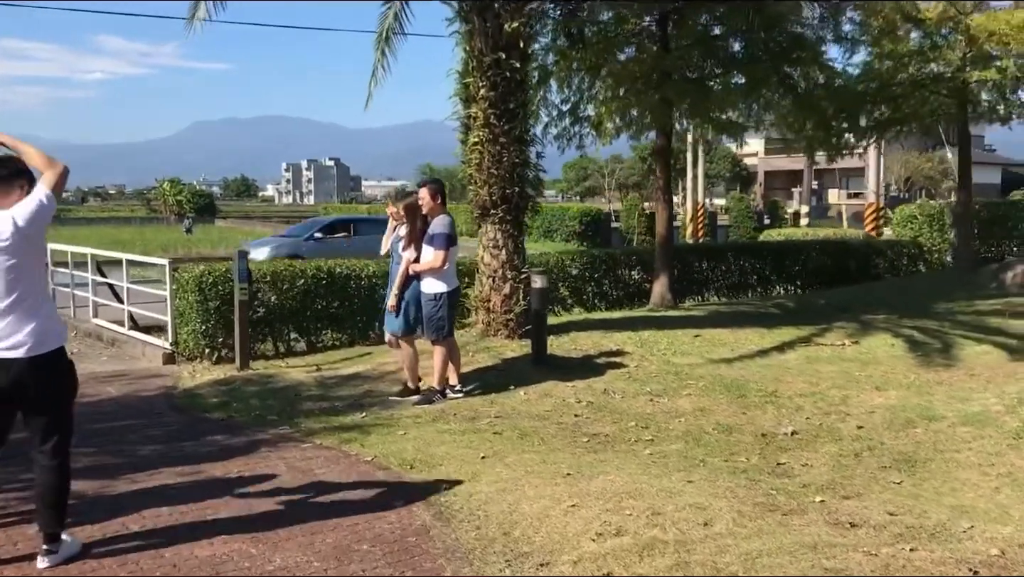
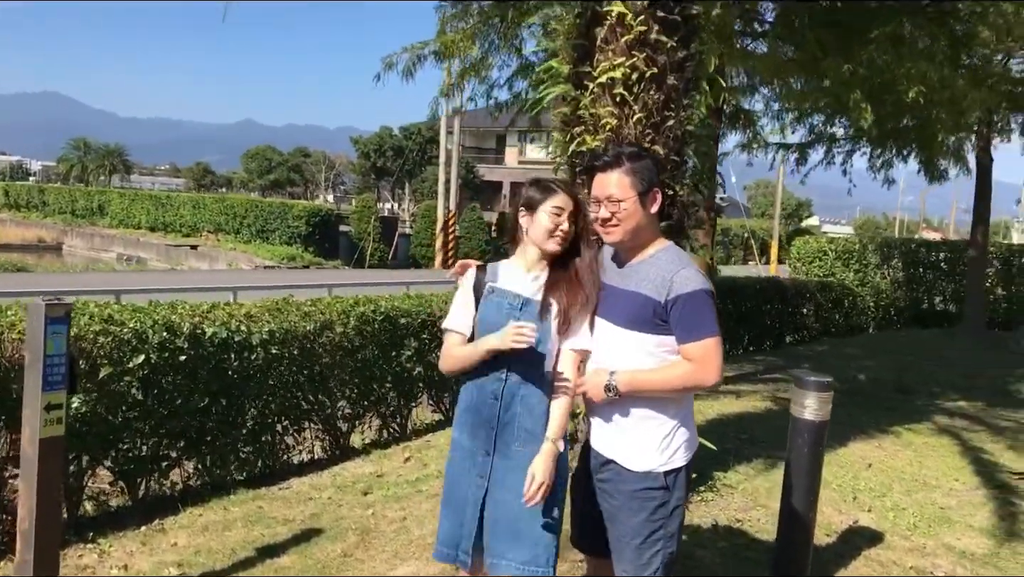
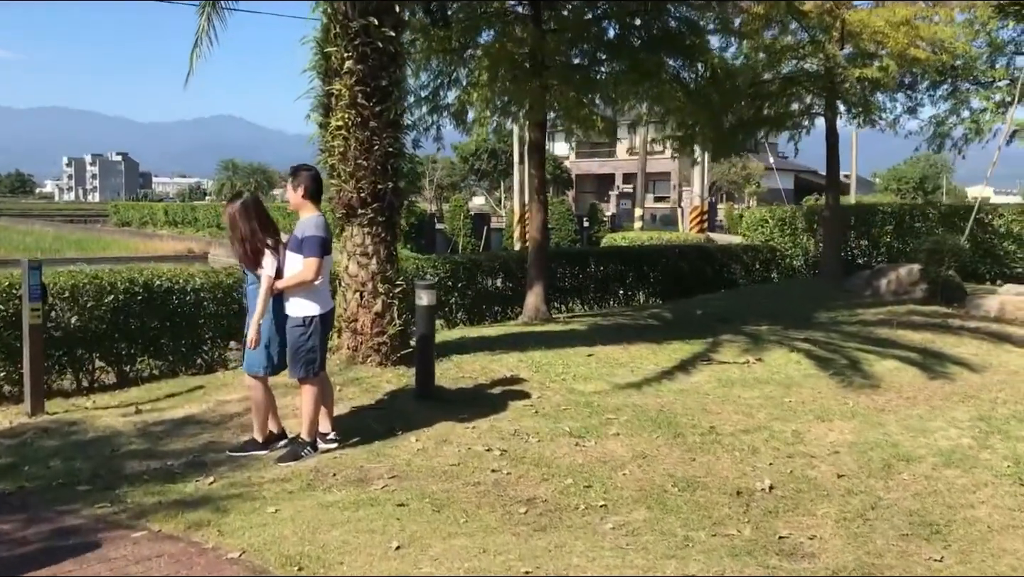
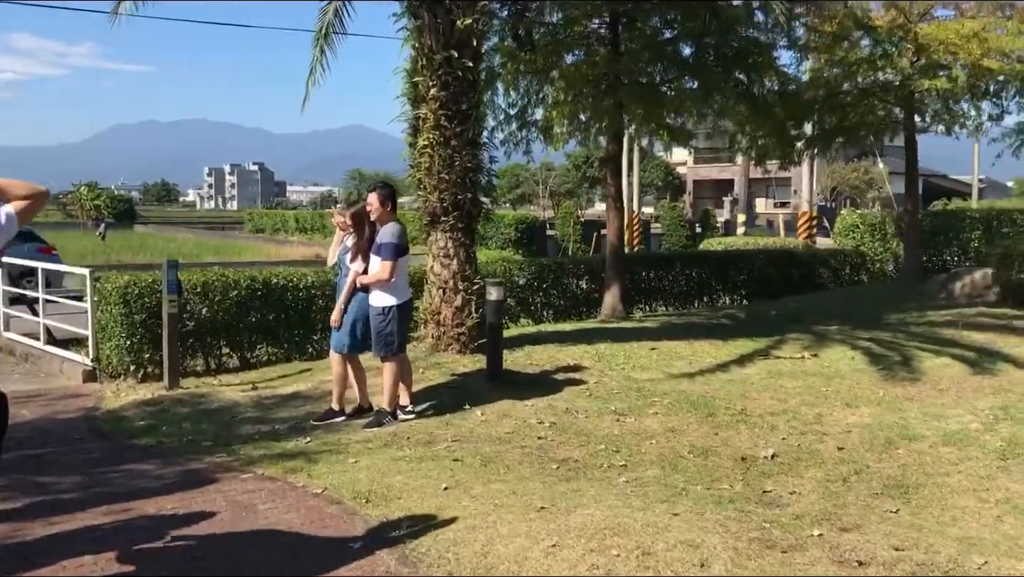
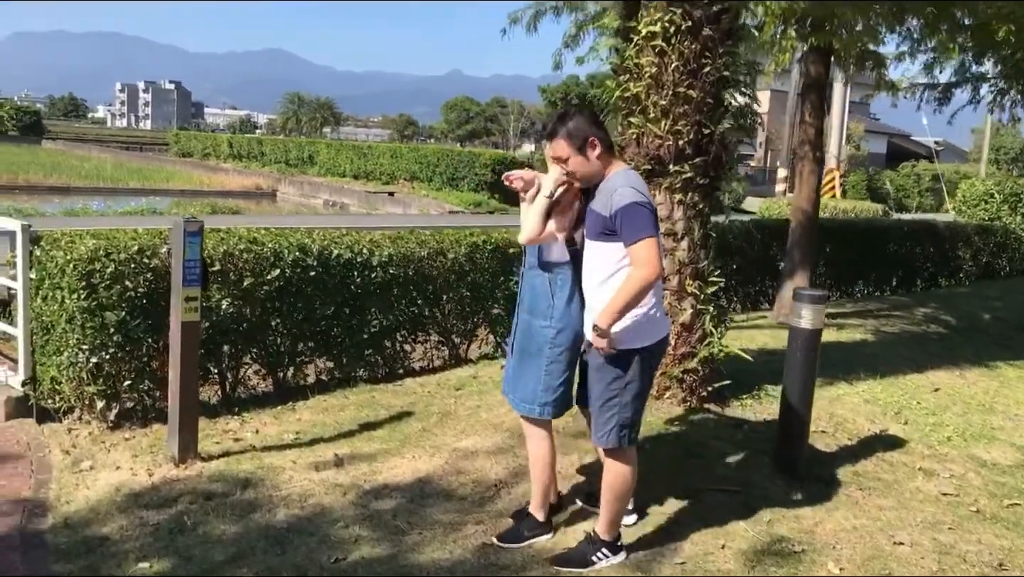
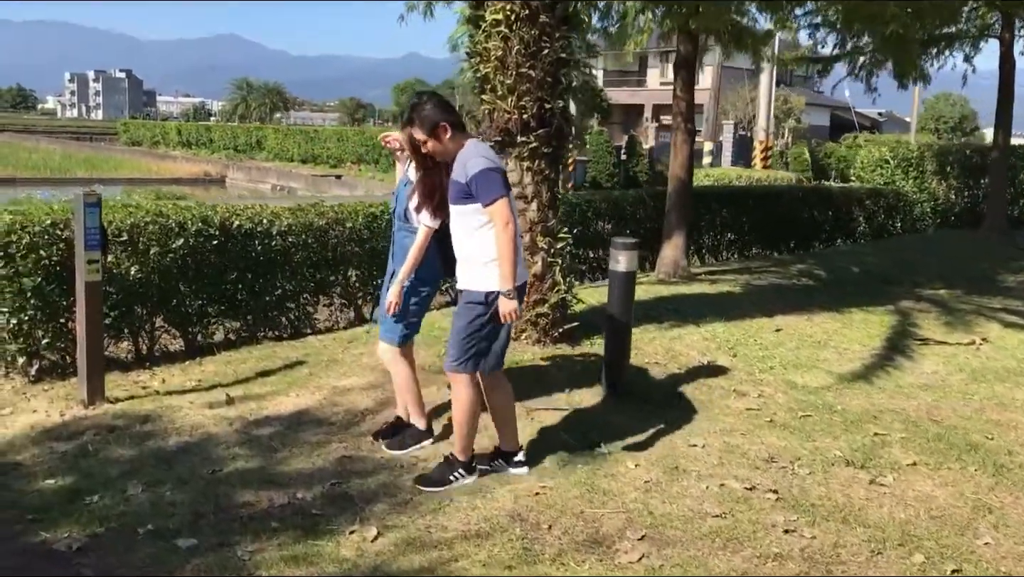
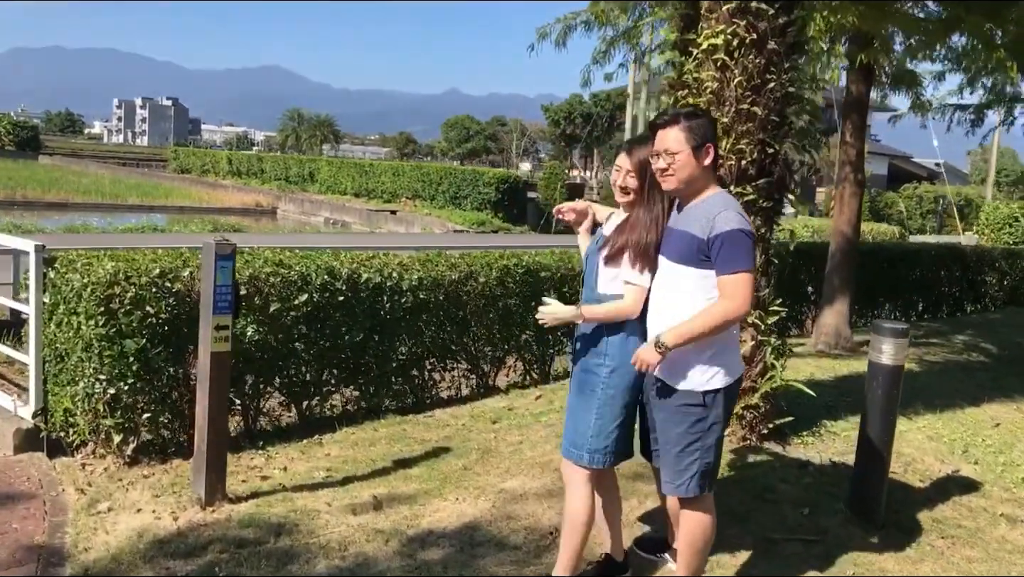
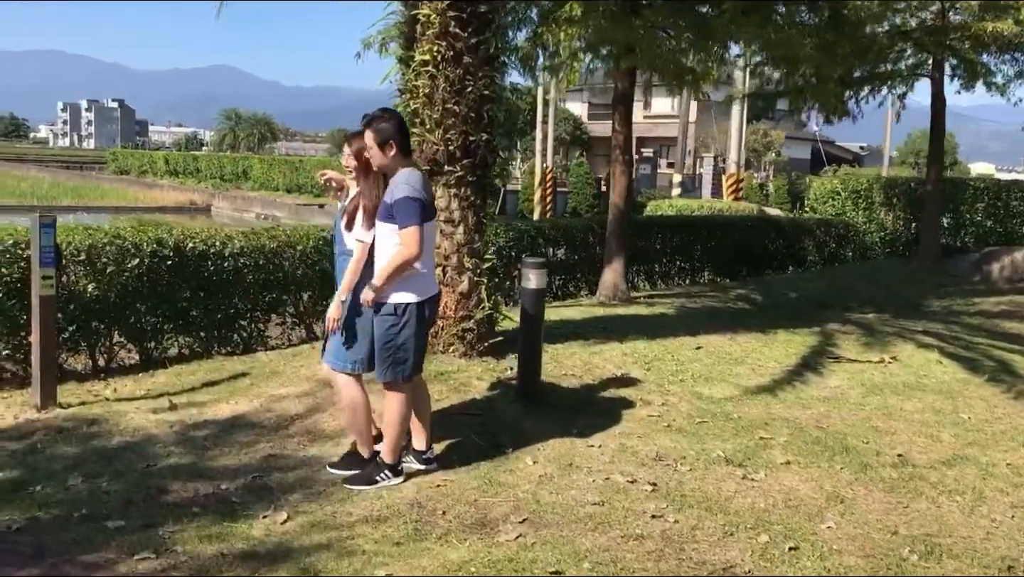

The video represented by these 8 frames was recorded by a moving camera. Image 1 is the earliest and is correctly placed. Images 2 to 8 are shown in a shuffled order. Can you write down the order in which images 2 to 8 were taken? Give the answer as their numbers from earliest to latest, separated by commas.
4, 3, 8, 6, 5, 7, 2
